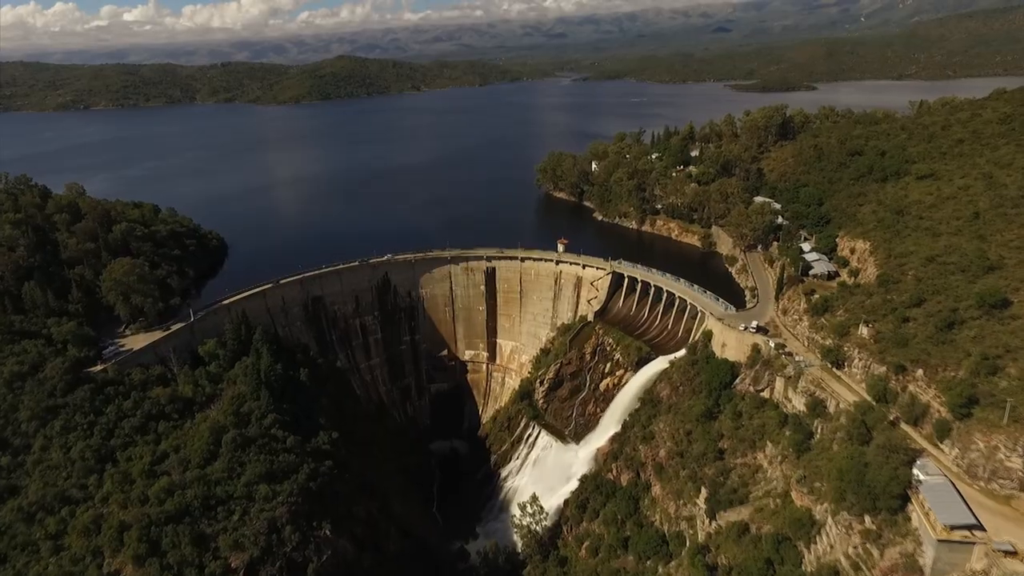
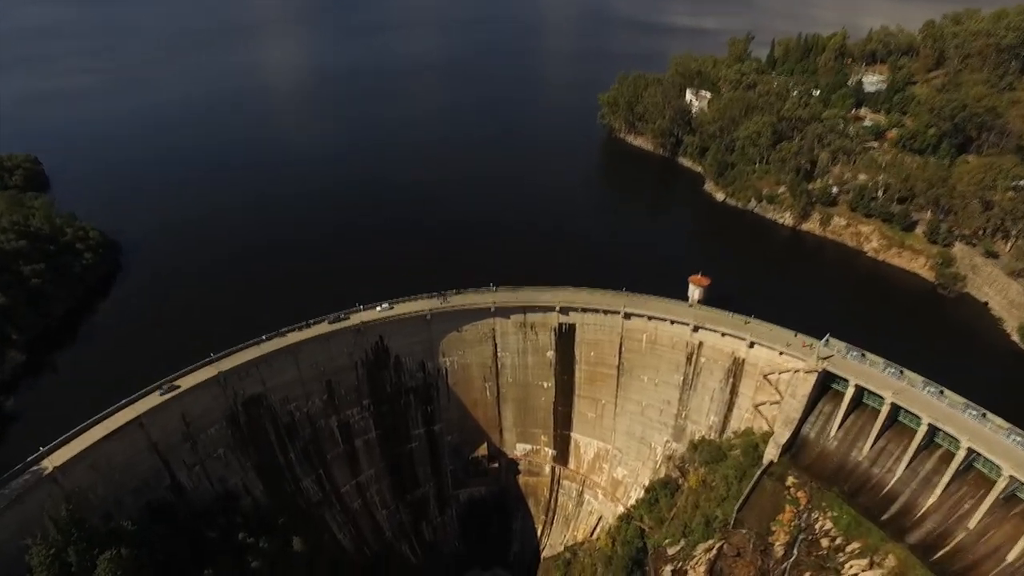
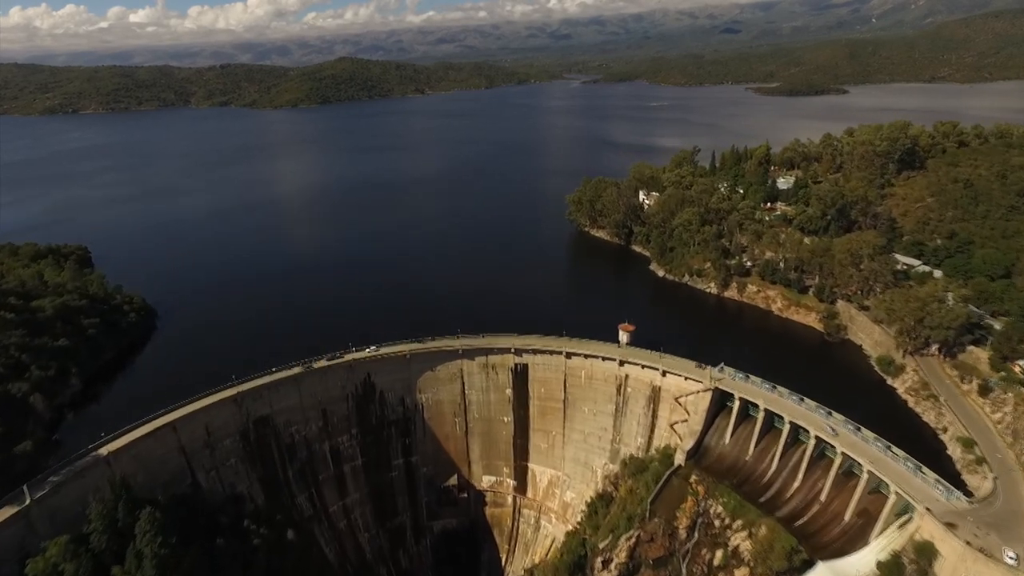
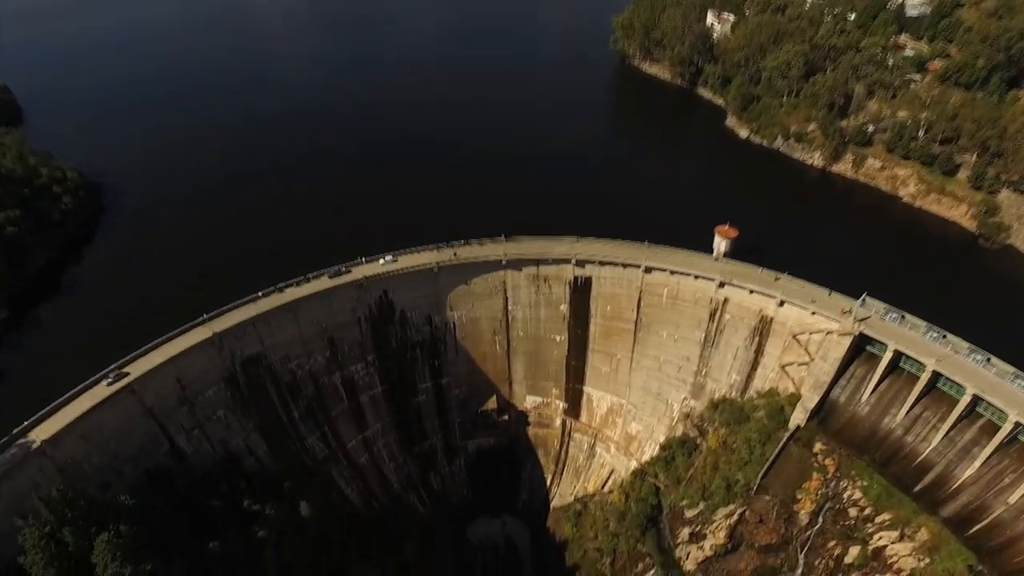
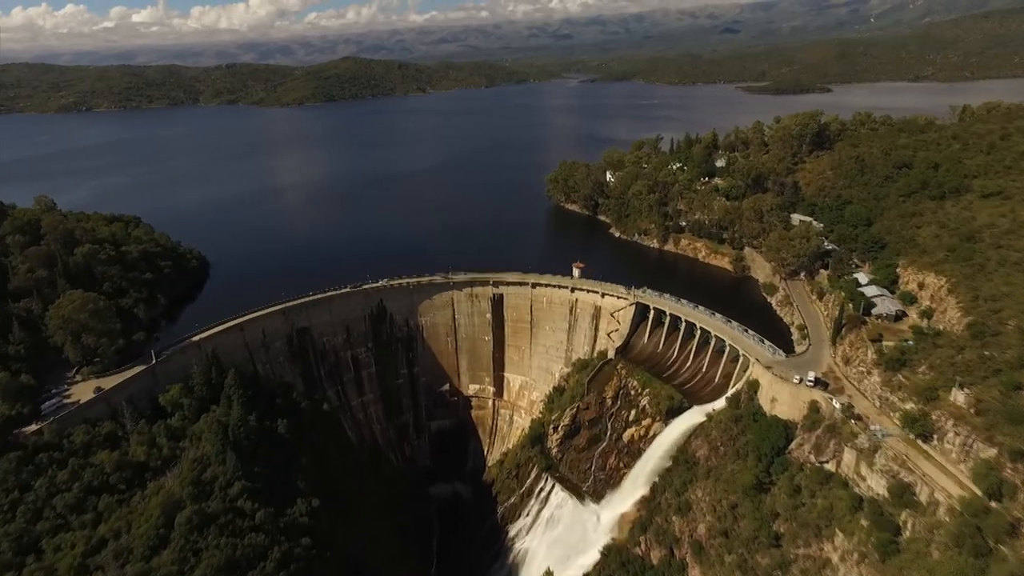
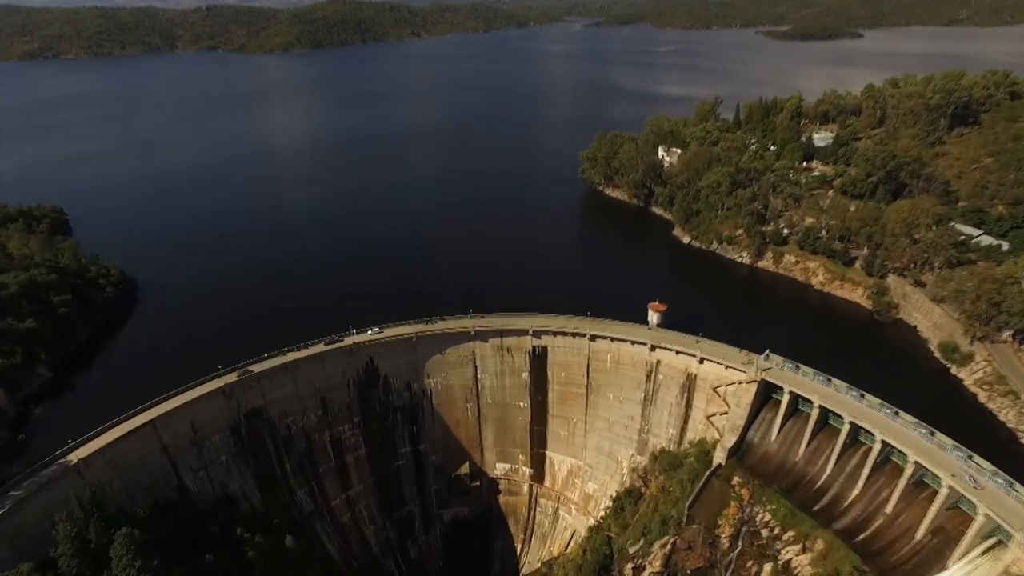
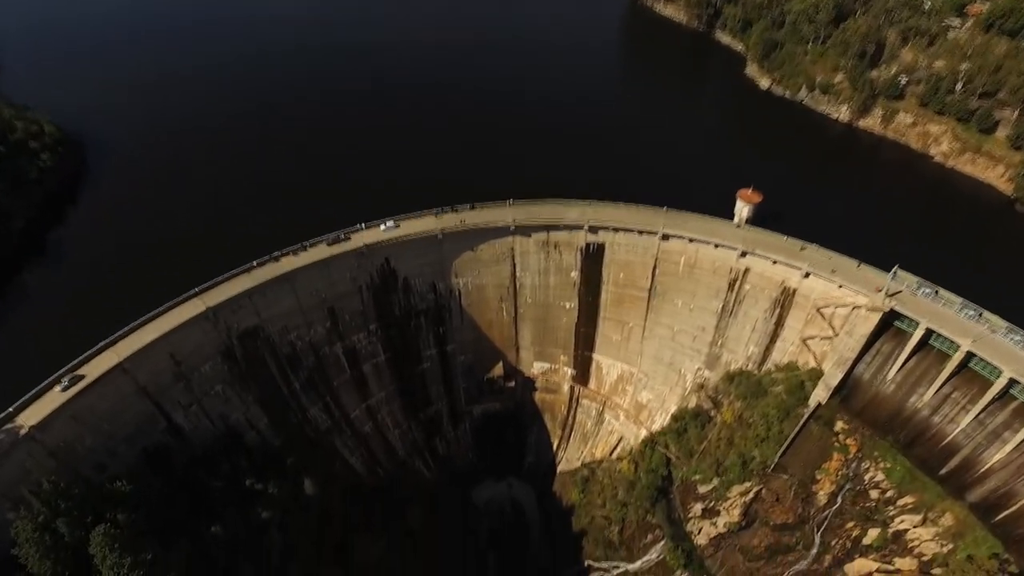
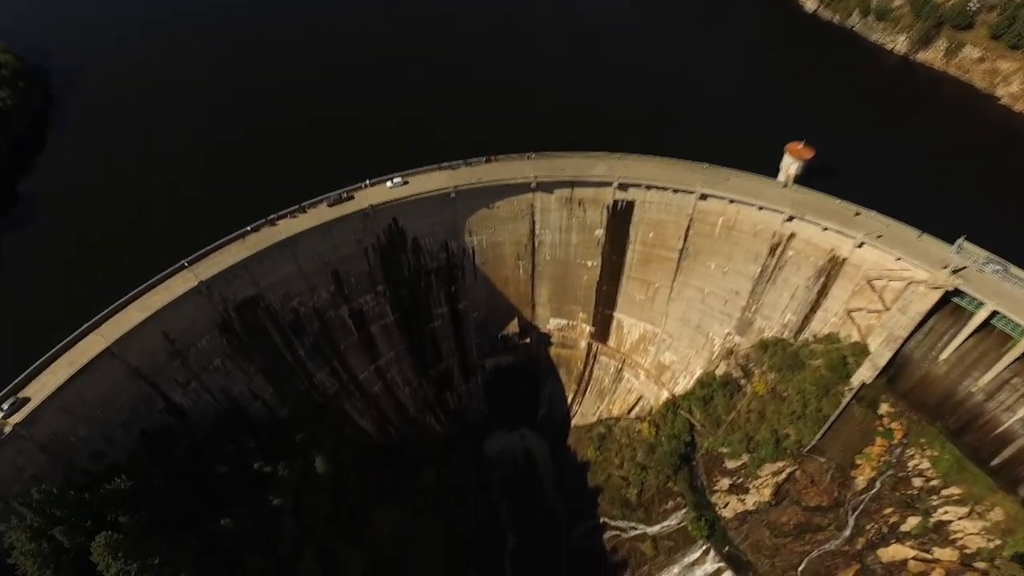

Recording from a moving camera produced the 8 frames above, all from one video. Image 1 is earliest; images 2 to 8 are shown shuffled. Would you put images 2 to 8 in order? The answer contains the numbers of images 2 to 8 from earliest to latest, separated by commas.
5, 3, 6, 2, 4, 7, 8
